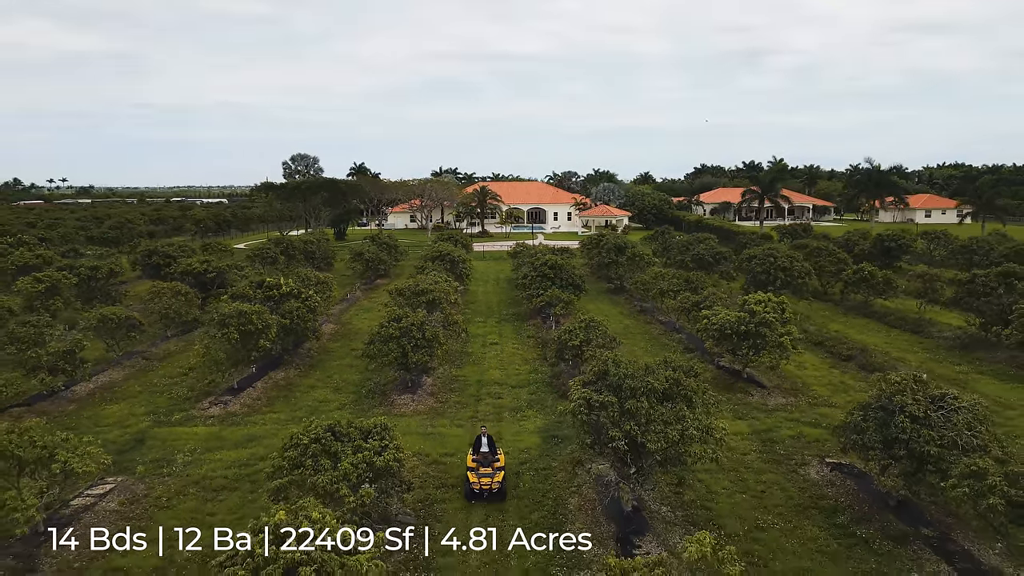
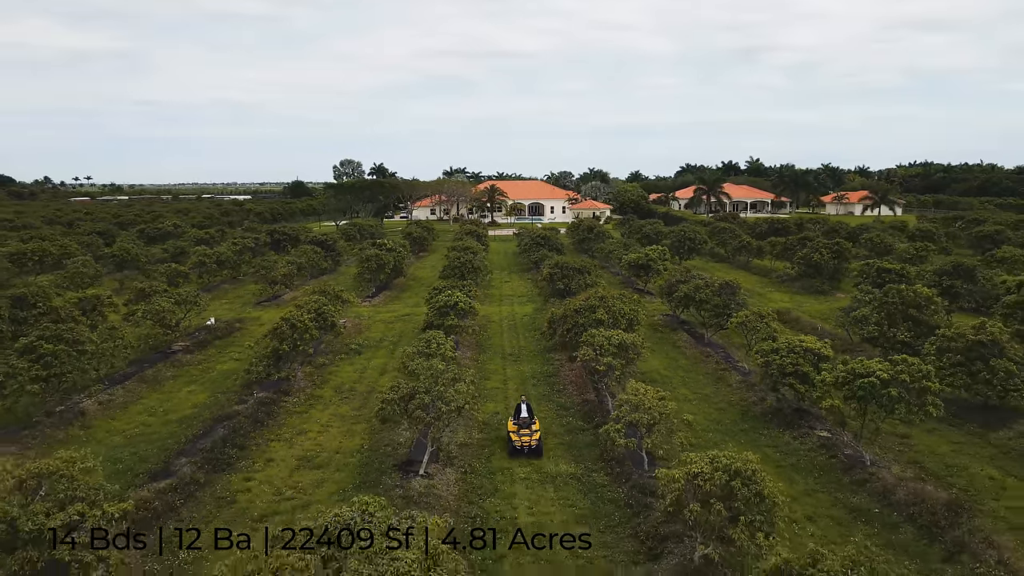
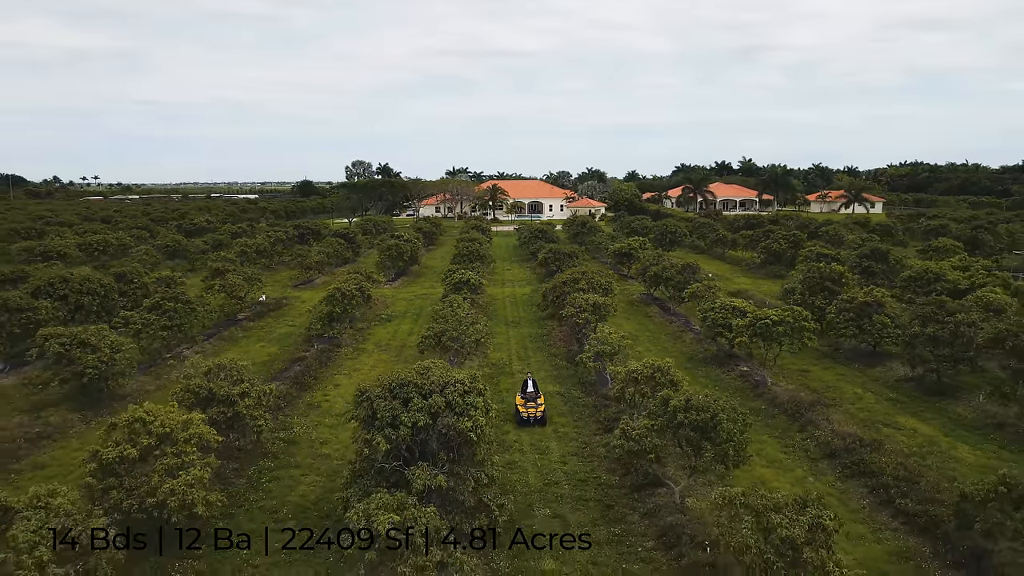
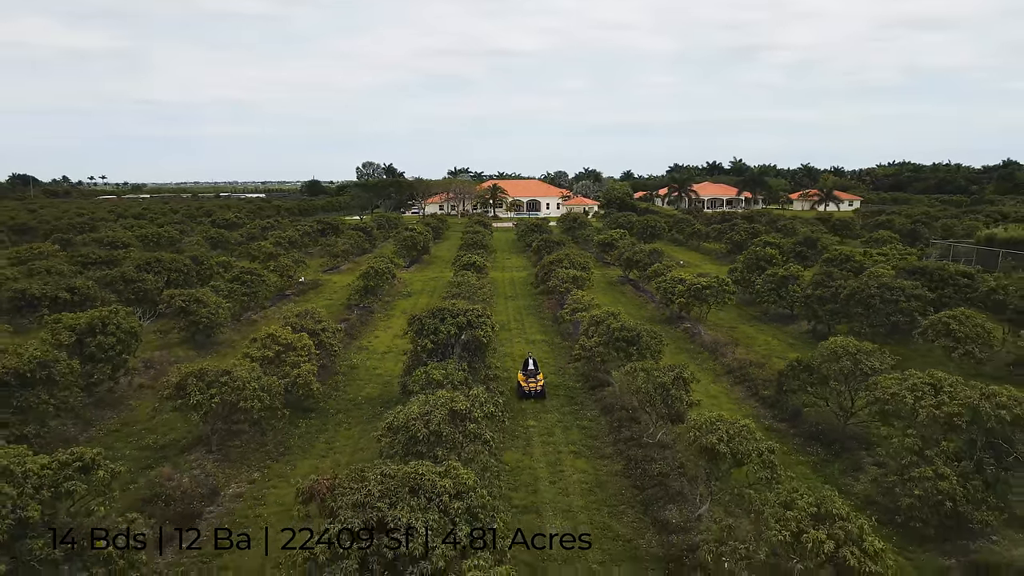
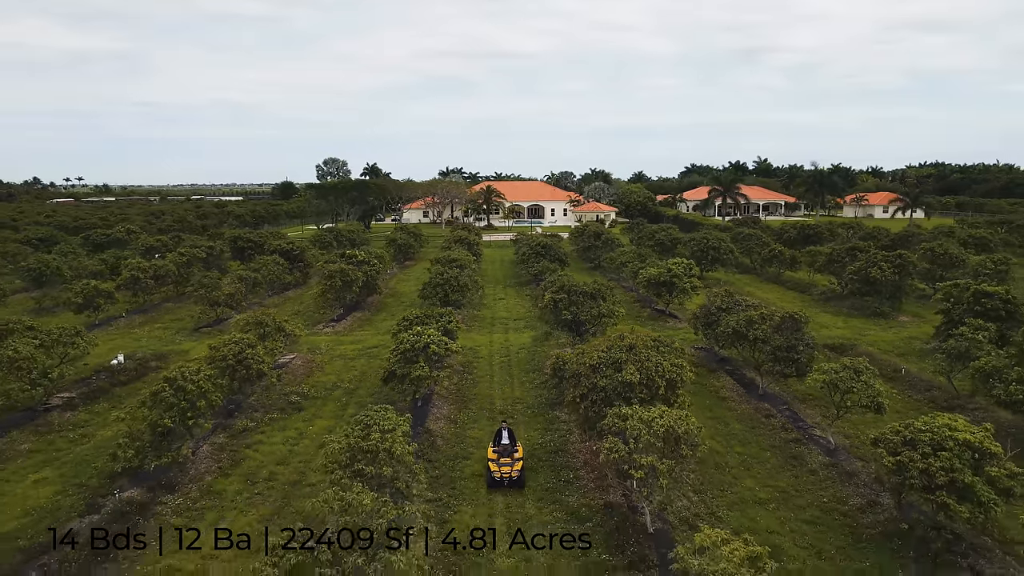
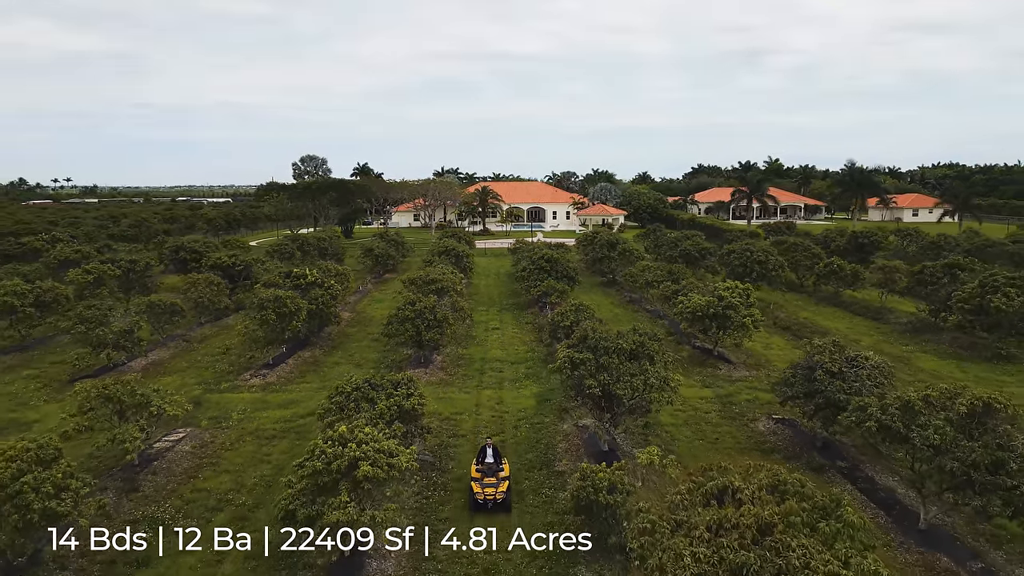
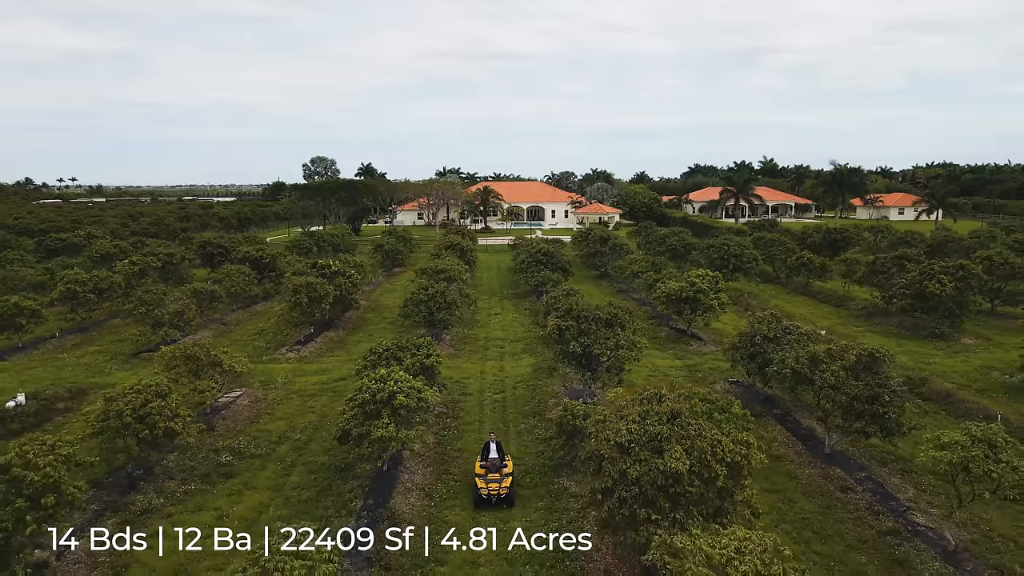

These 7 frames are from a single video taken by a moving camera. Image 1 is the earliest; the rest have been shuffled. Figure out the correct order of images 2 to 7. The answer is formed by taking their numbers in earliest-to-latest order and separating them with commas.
6, 7, 5, 2, 3, 4
